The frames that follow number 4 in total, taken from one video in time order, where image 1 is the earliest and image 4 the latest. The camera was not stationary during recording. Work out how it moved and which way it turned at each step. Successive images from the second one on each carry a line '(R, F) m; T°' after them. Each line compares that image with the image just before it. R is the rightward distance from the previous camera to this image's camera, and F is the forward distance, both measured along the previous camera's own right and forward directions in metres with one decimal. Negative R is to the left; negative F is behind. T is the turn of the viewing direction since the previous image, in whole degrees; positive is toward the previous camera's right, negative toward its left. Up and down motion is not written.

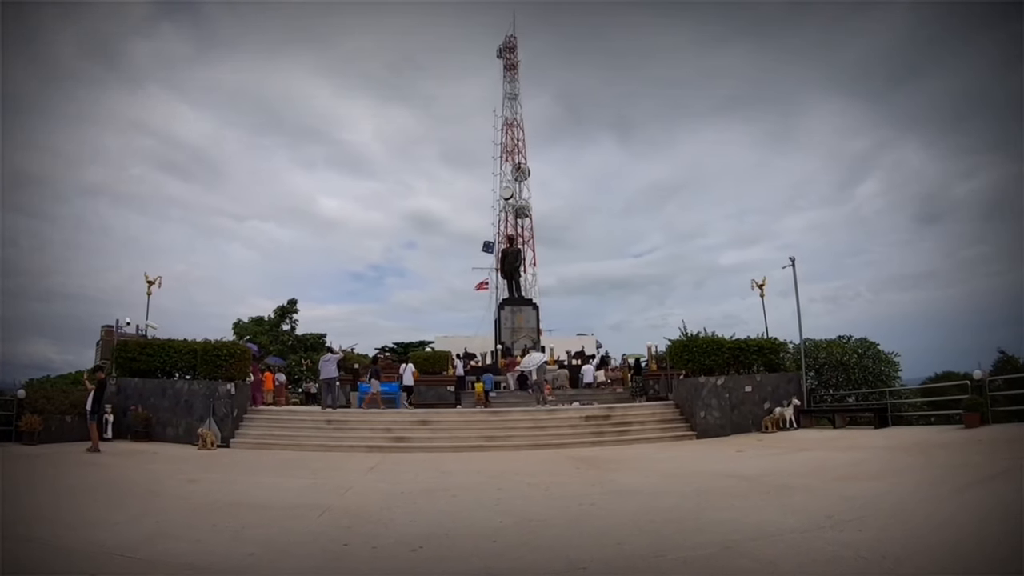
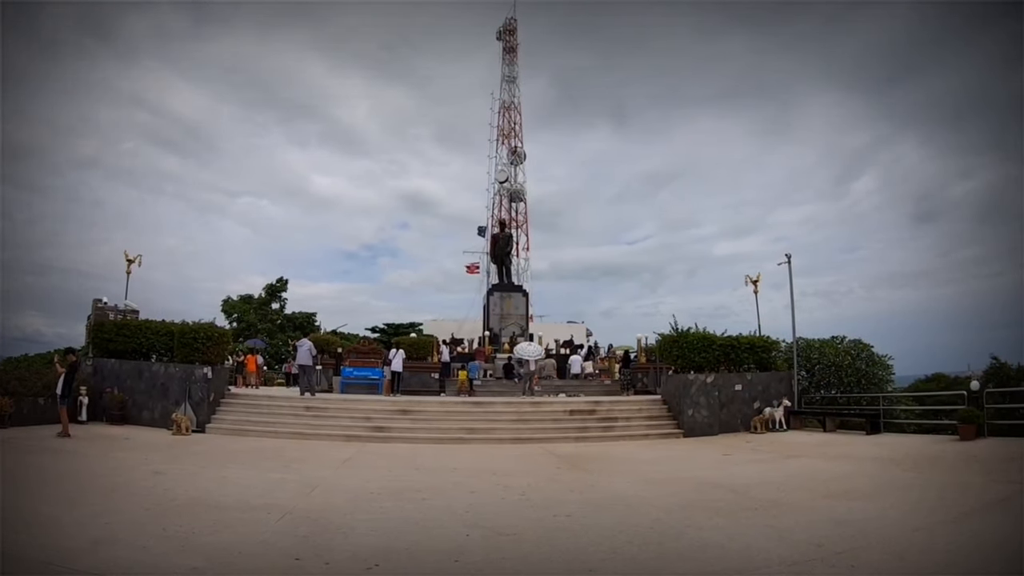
(+0.1, +0.4) m; +1°
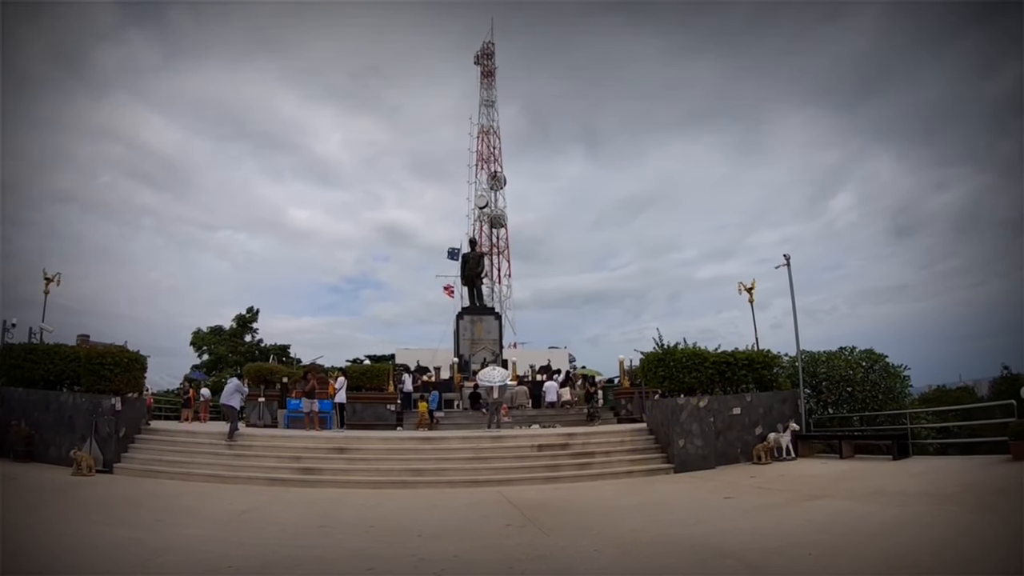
(+0.6, +2.1) m; +1°
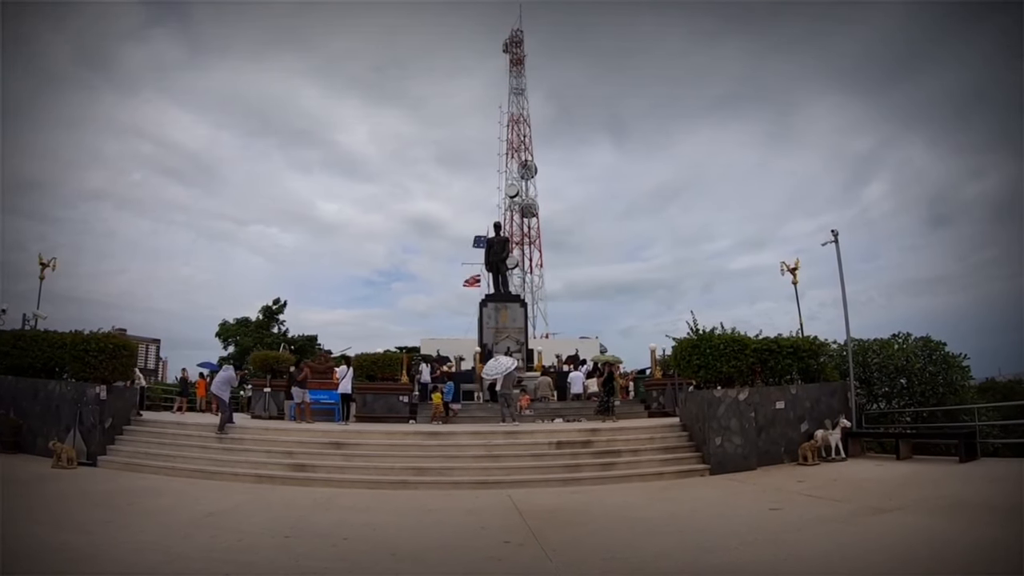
(+0.3, +1.2) m; -3°
